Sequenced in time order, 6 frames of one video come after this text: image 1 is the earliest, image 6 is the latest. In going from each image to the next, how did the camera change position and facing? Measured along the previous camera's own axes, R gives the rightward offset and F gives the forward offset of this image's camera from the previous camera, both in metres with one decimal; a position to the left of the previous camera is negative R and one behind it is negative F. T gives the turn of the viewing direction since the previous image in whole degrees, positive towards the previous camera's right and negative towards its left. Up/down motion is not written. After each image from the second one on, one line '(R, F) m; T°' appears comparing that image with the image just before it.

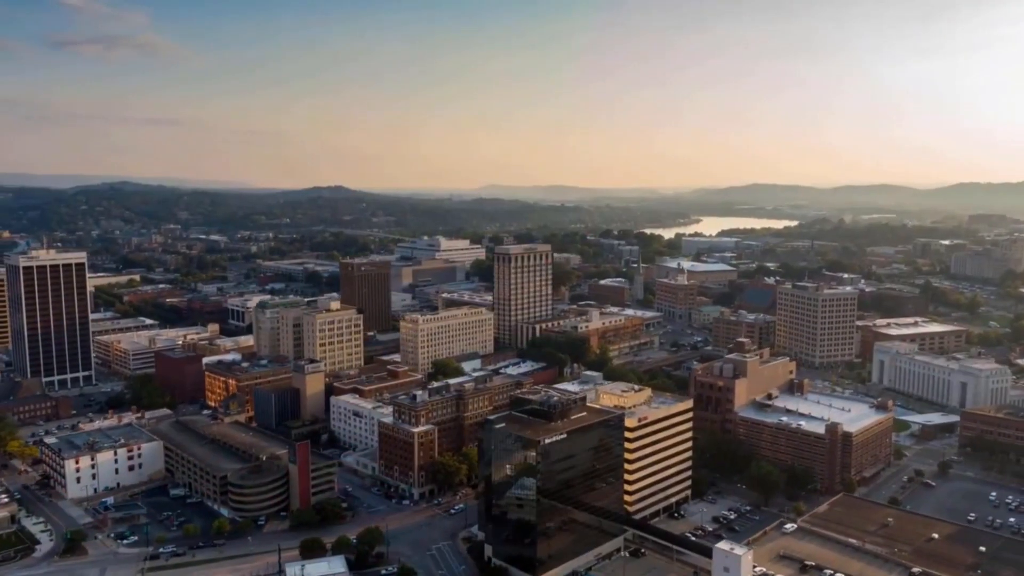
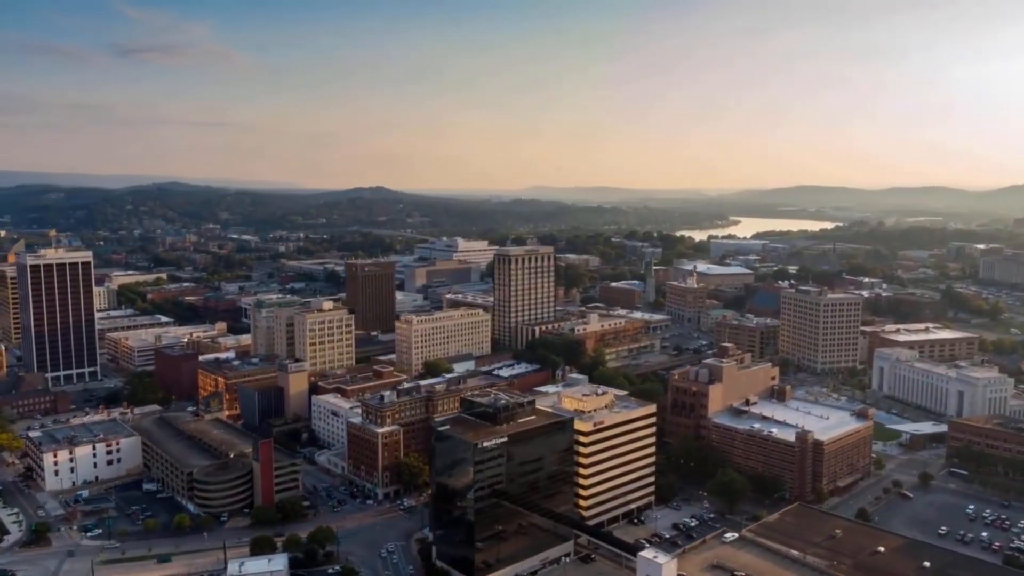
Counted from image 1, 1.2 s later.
(+3.6, +0.2) m; -3°
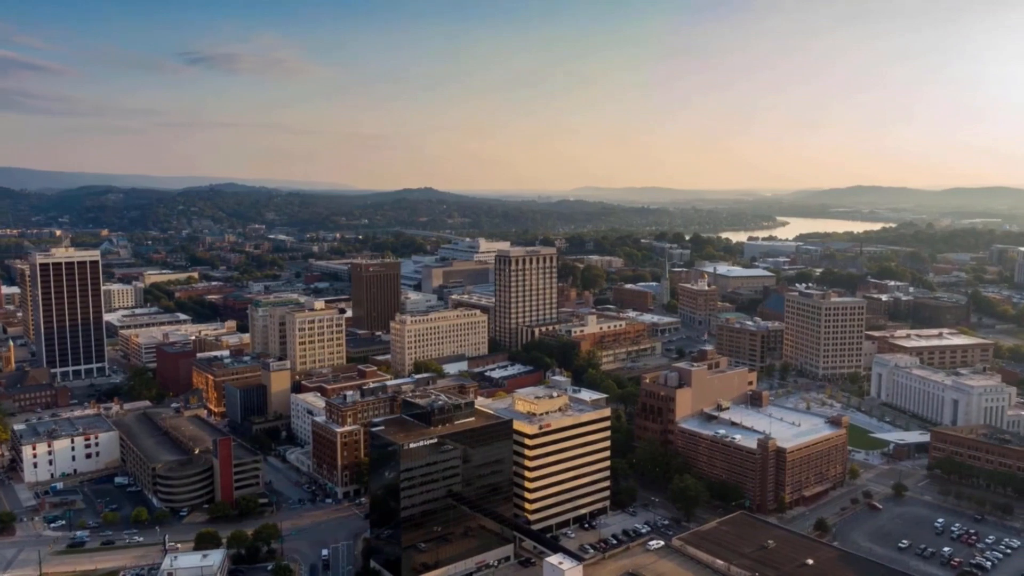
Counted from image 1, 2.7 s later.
(+4.3, +0.3) m; -4°
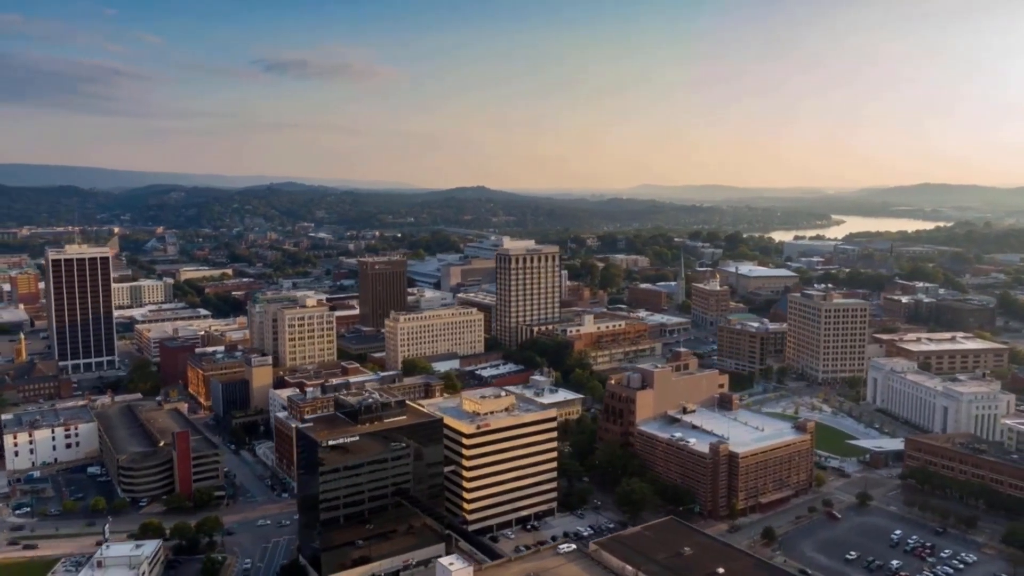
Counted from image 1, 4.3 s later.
(+4.8, +0.3) m; -4°
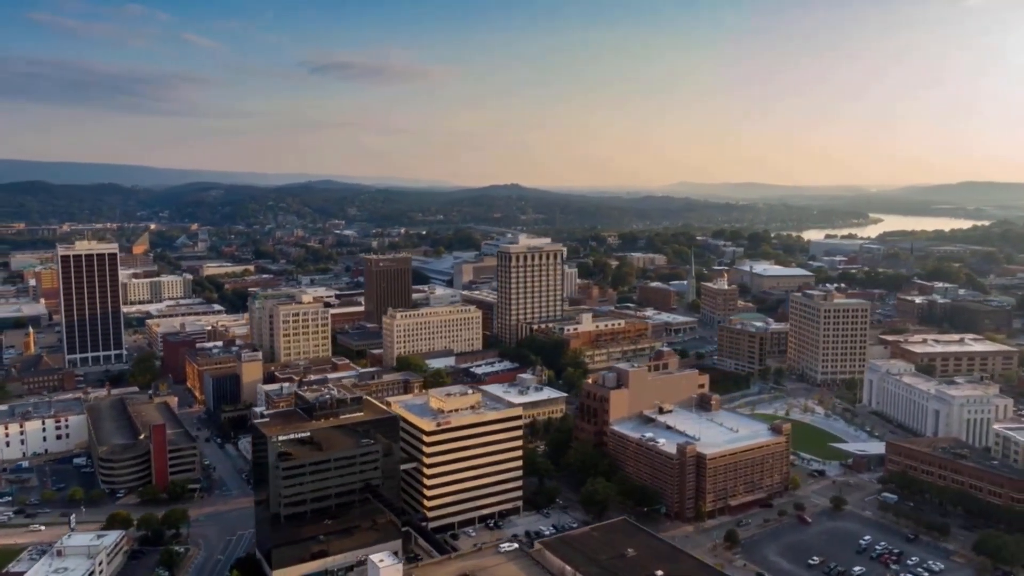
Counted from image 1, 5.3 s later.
(+3.1, +0.2) m; -3°
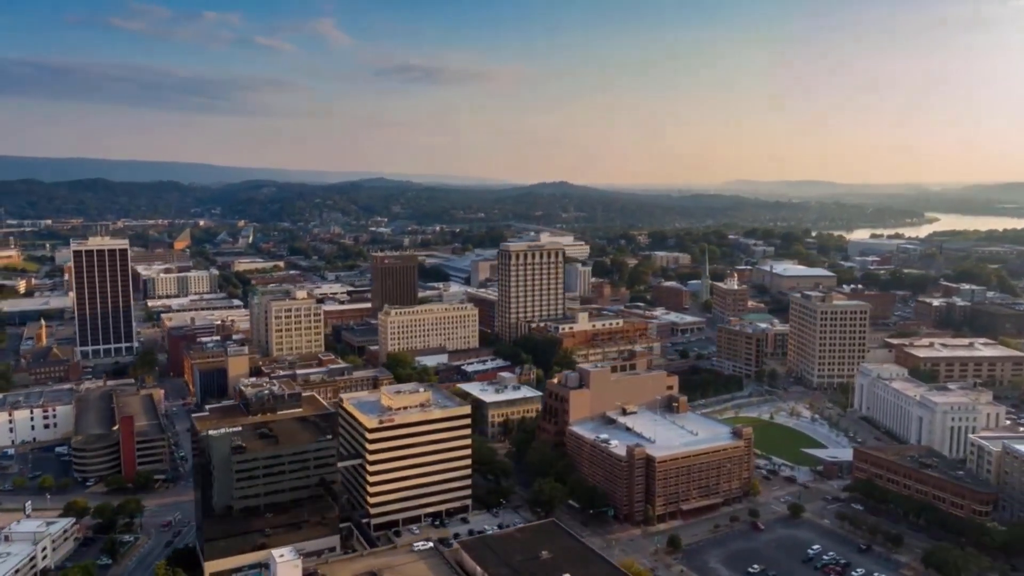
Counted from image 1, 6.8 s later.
(+4.4, +0.3) m; -4°
